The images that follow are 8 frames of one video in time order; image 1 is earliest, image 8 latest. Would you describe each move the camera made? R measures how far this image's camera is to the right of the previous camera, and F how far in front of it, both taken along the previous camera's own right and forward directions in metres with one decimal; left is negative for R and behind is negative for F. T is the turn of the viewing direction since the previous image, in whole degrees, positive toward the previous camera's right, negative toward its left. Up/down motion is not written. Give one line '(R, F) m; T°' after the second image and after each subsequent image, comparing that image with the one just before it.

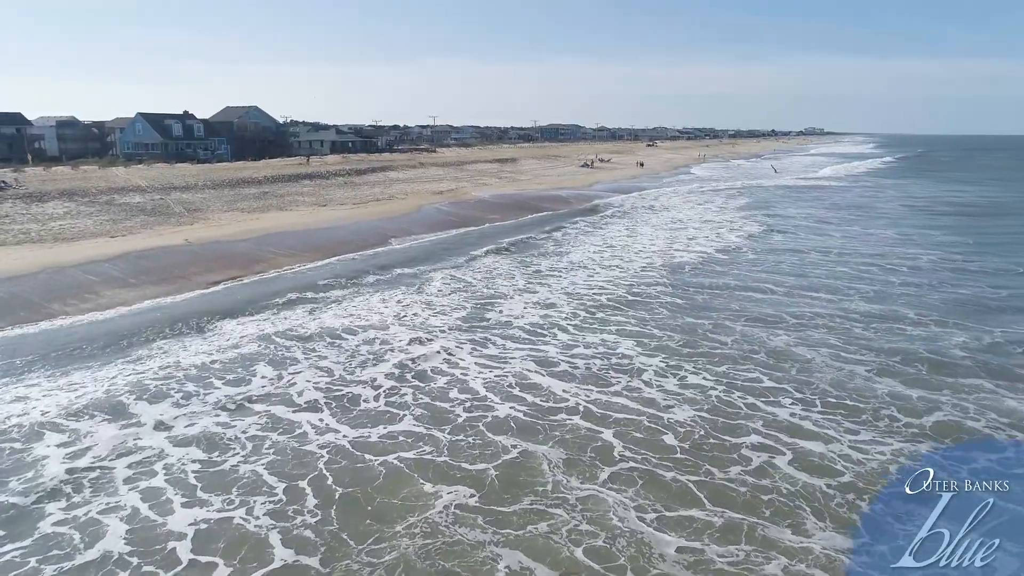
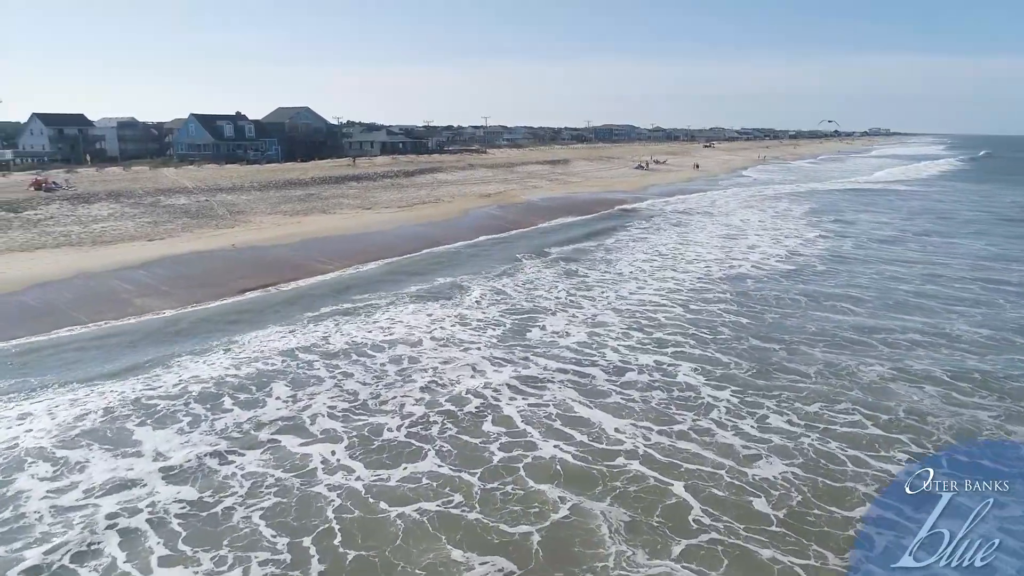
(0.0, +1.3) m; -4°
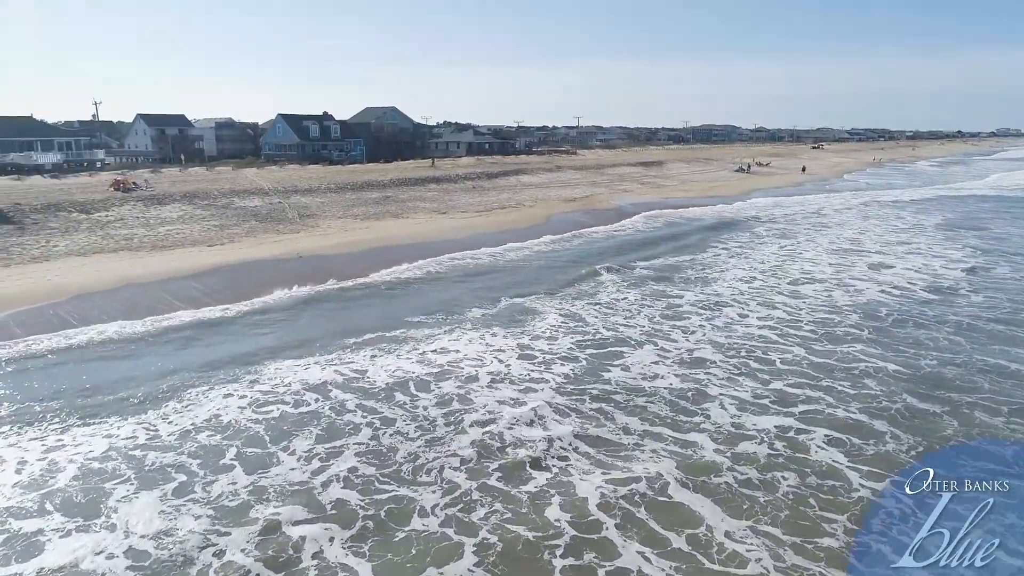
(+0.1, +2.3) m; -7°
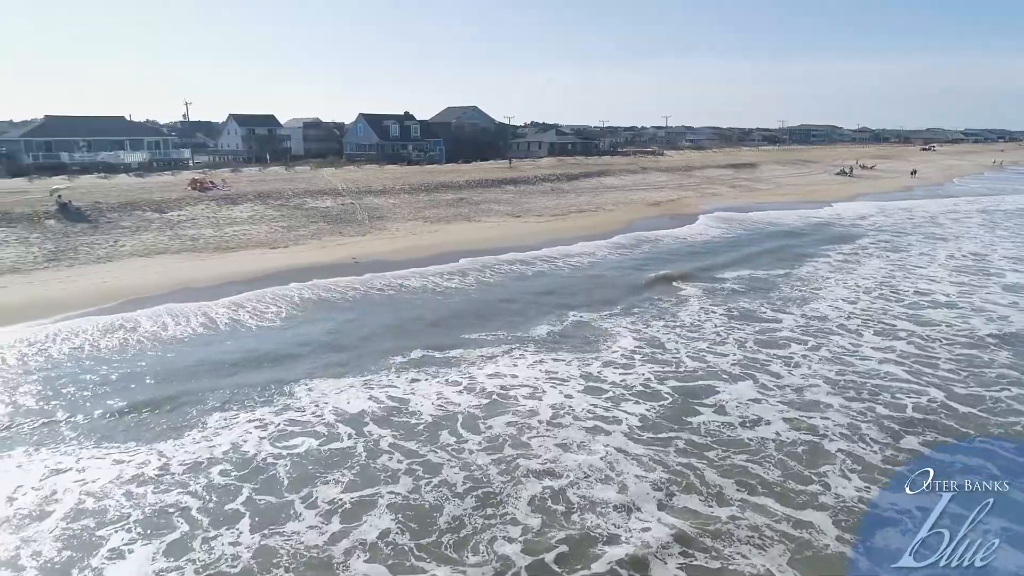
(+0.1, +1.5) m; -7°
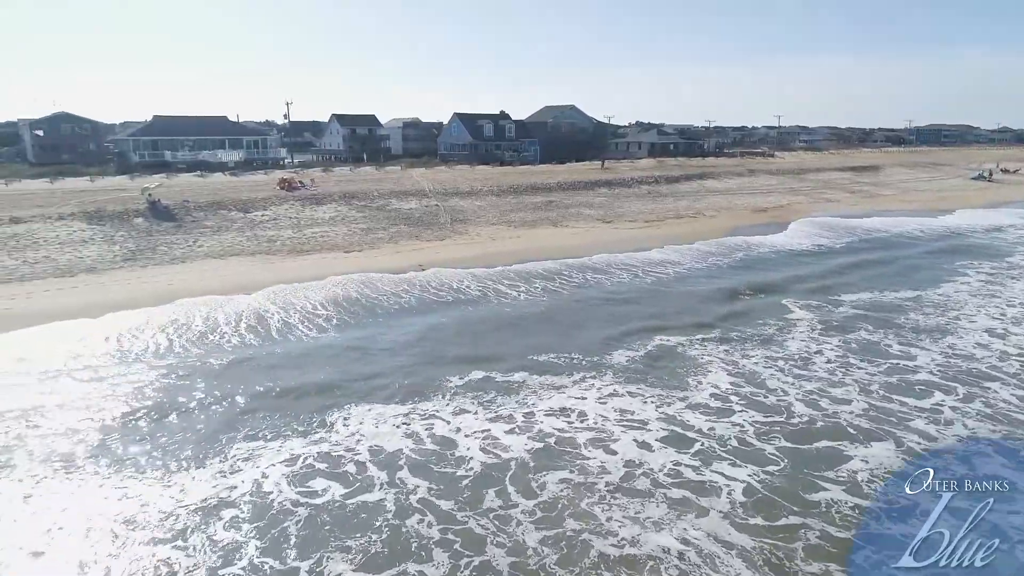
(+0.3, +1.4) m; -8°
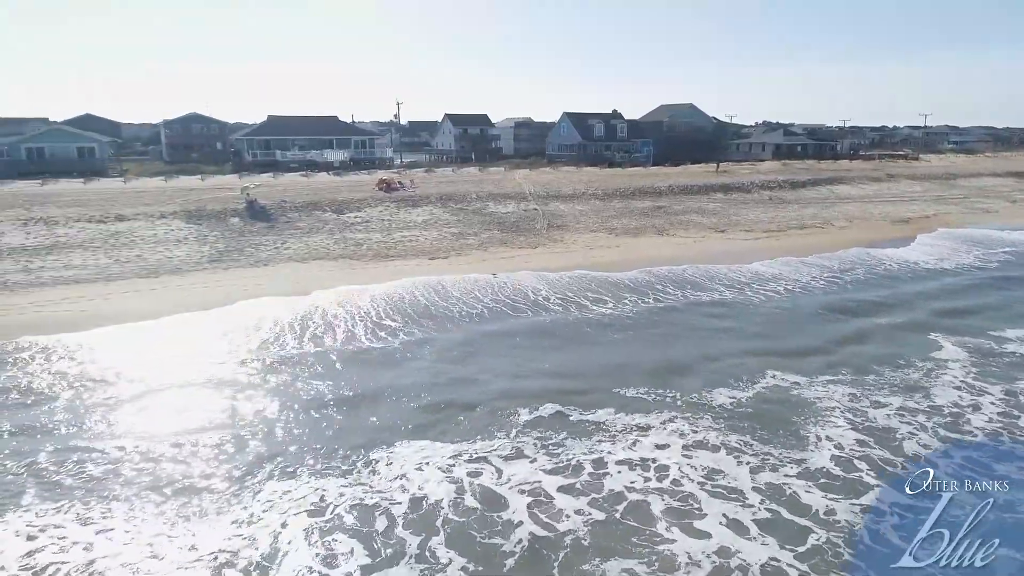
(+0.4, +1.4) m; -9°
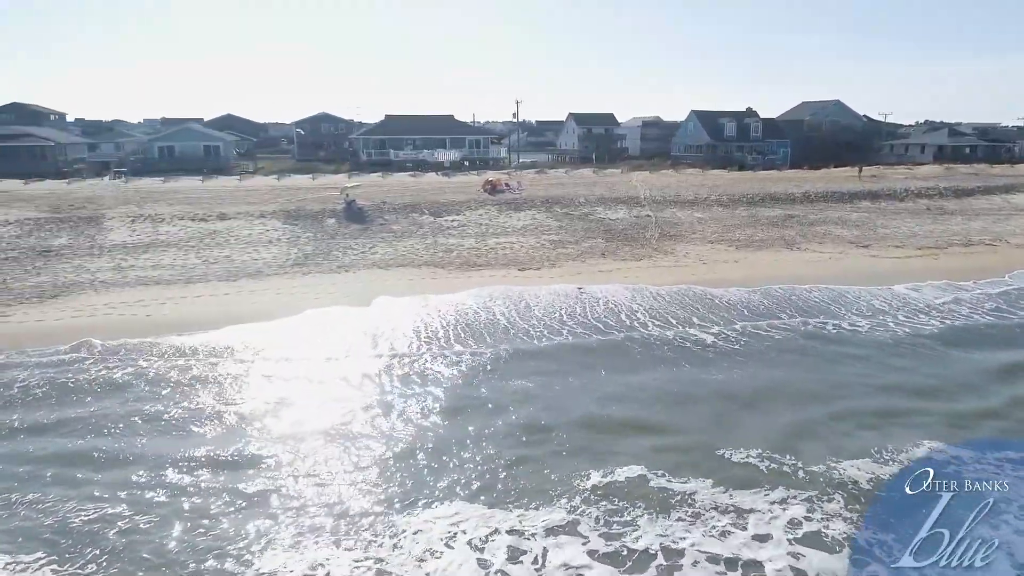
(+0.6, +1.6) m; -10°
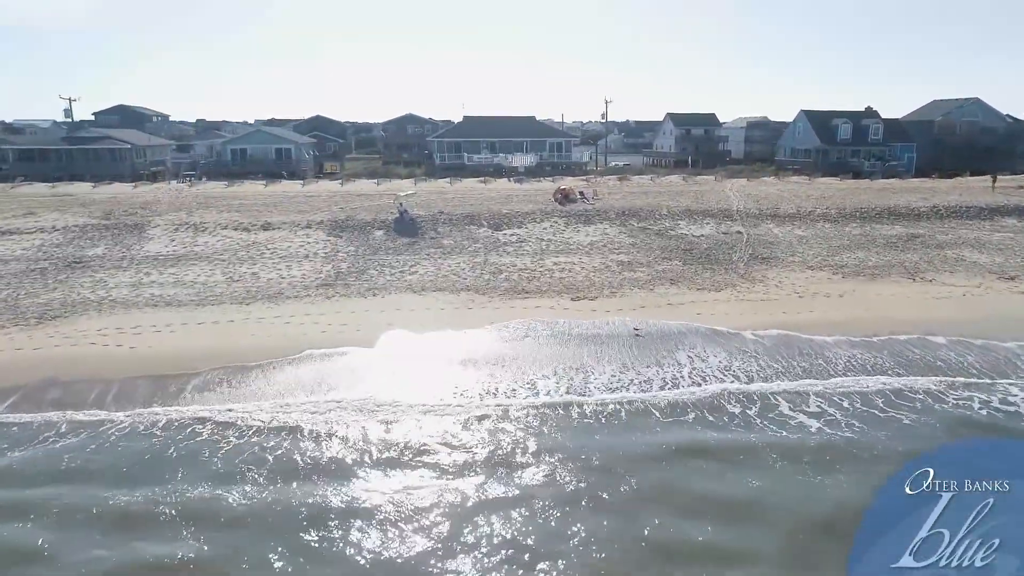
(+0.8, +2.2) m; -8°
